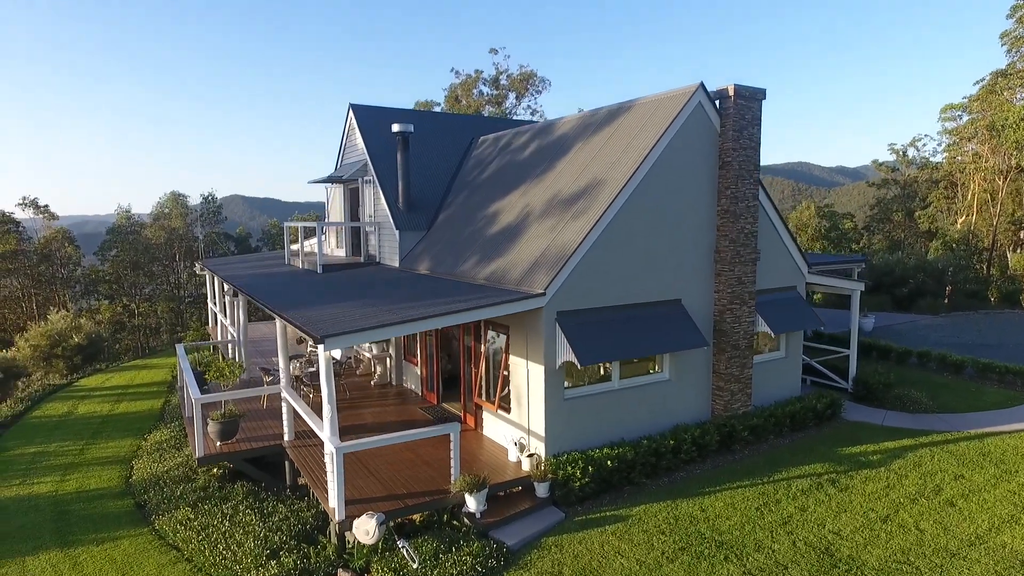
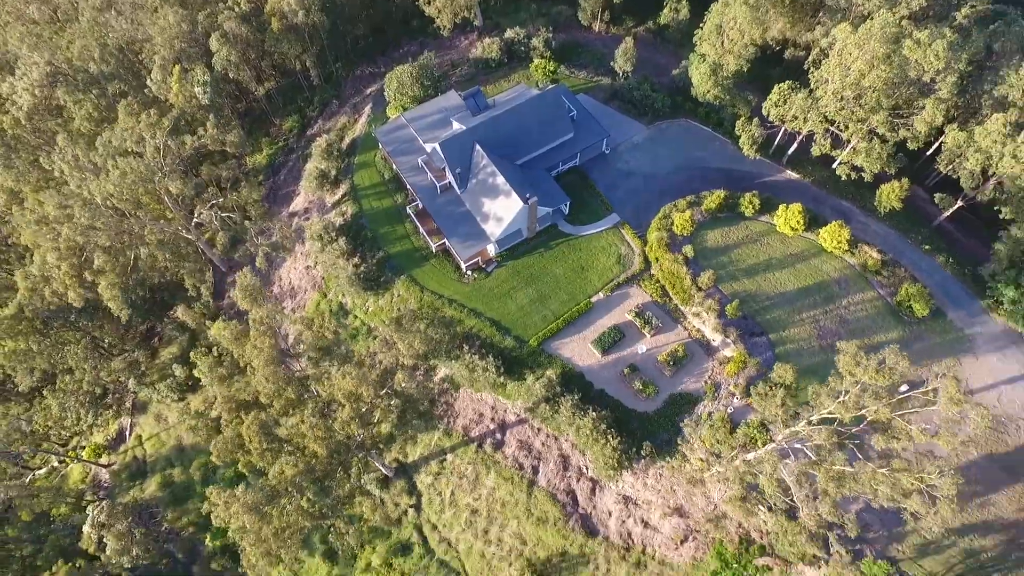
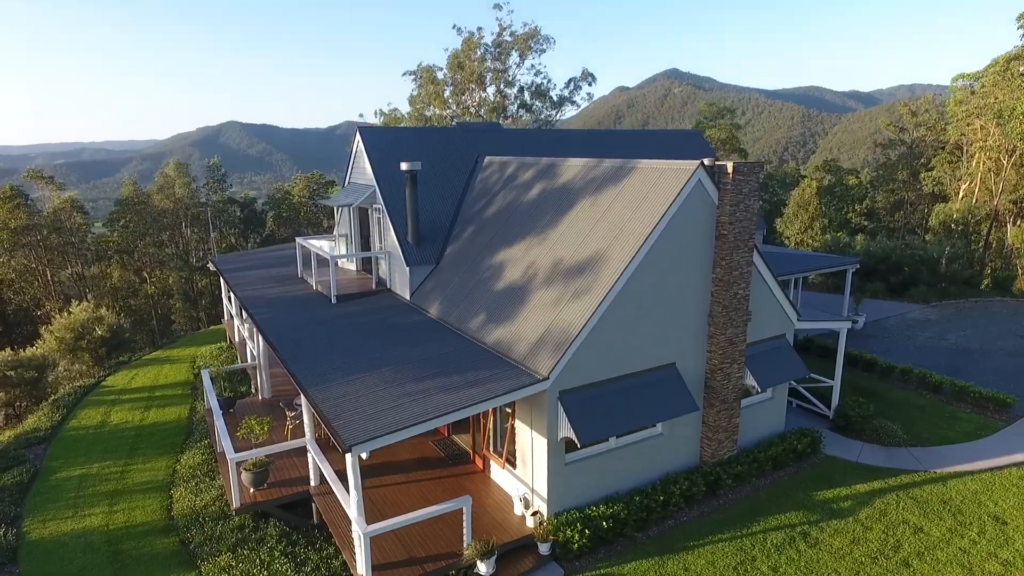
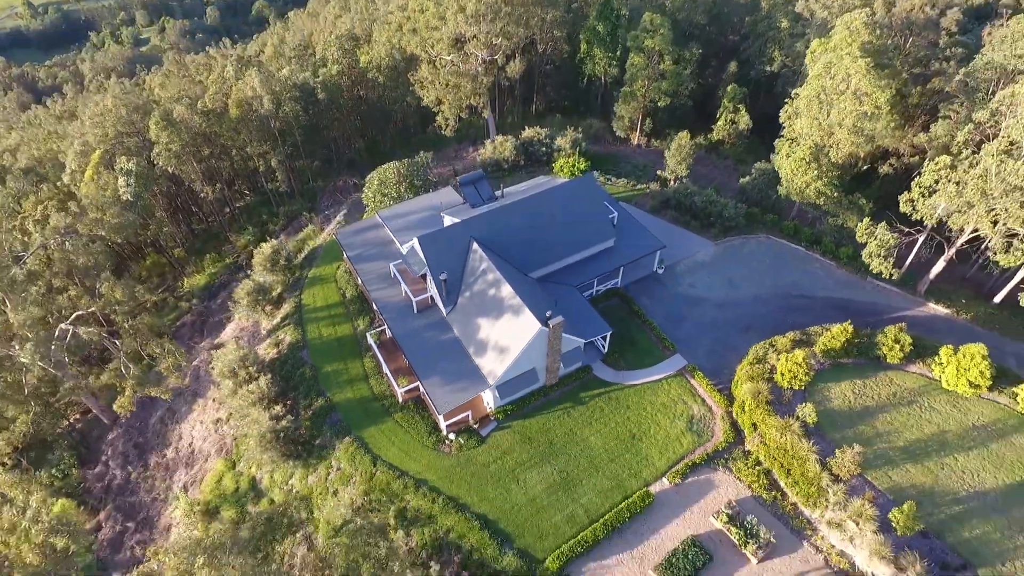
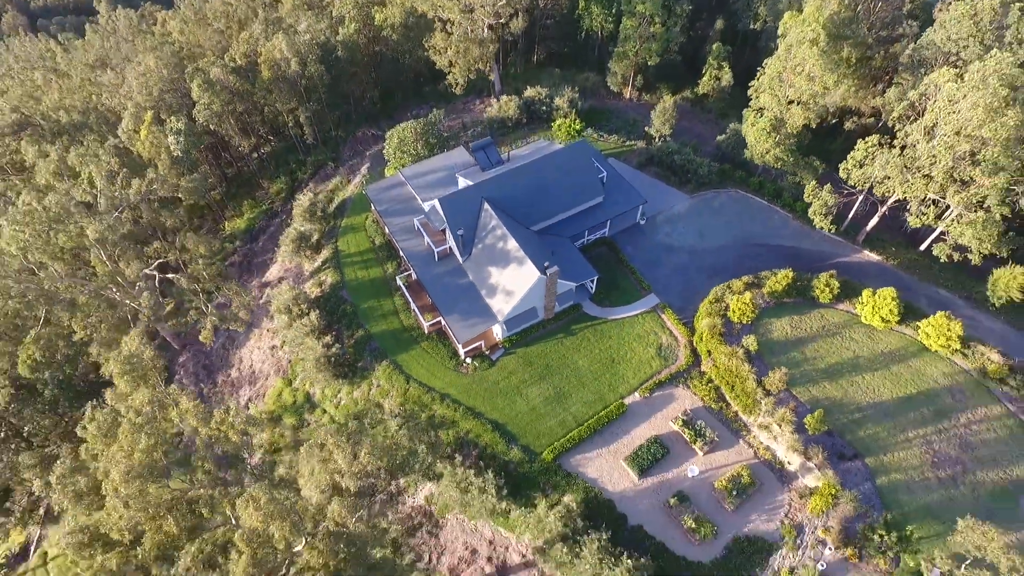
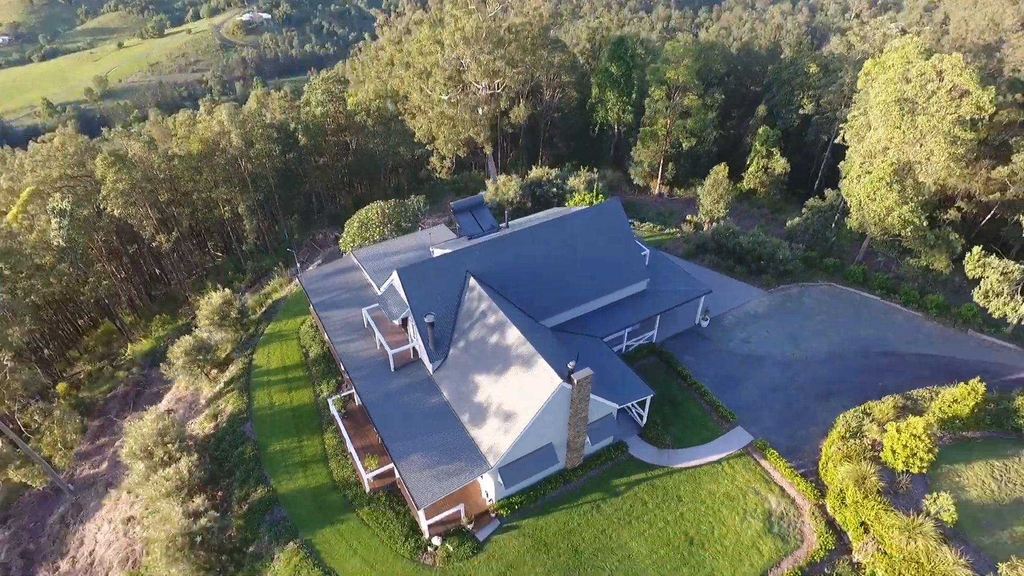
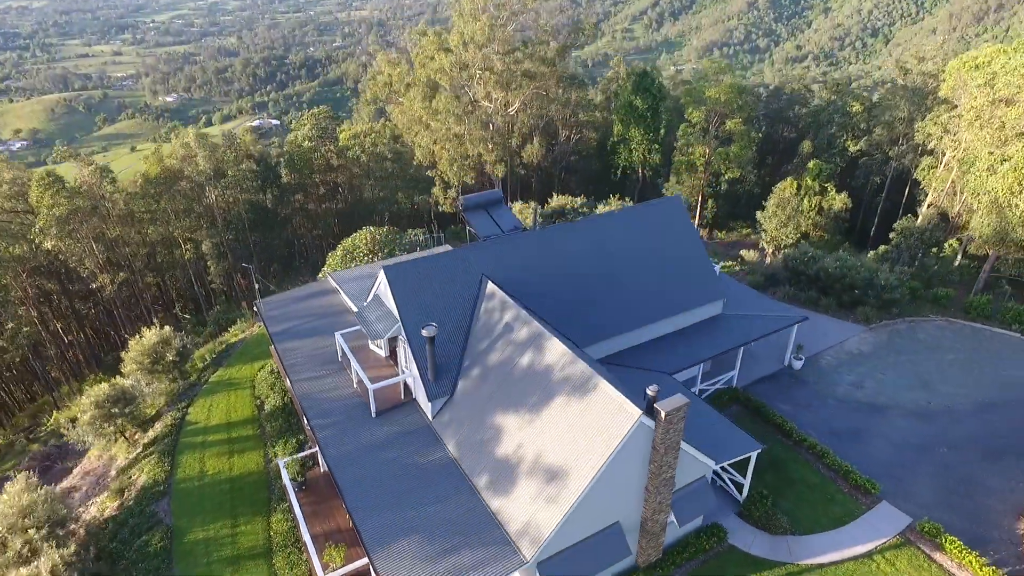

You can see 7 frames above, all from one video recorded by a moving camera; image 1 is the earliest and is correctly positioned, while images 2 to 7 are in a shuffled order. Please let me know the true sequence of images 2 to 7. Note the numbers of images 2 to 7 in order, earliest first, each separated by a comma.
3, 7, 6, 4, 5, 2
